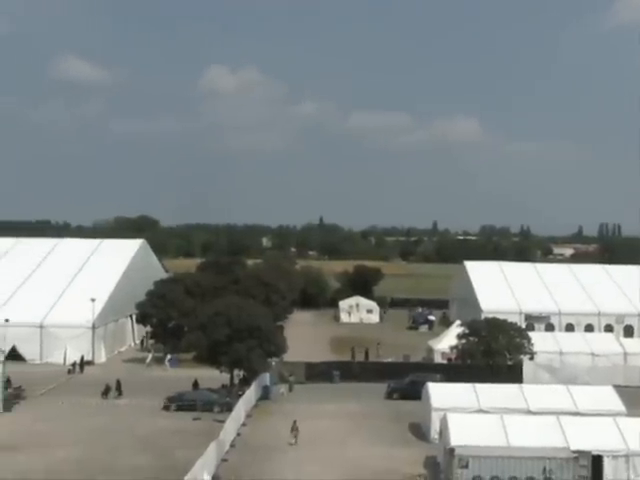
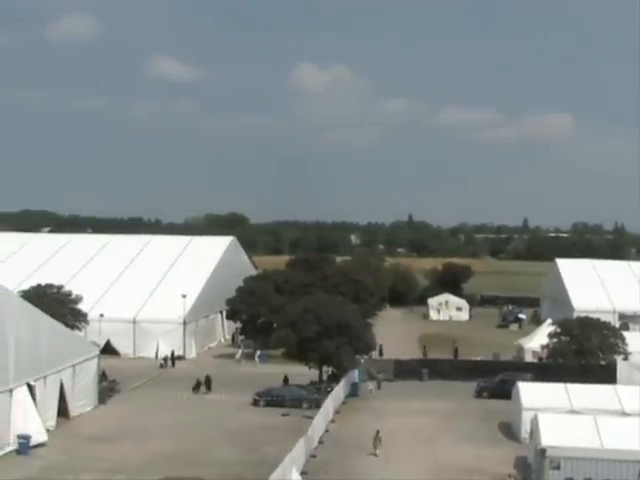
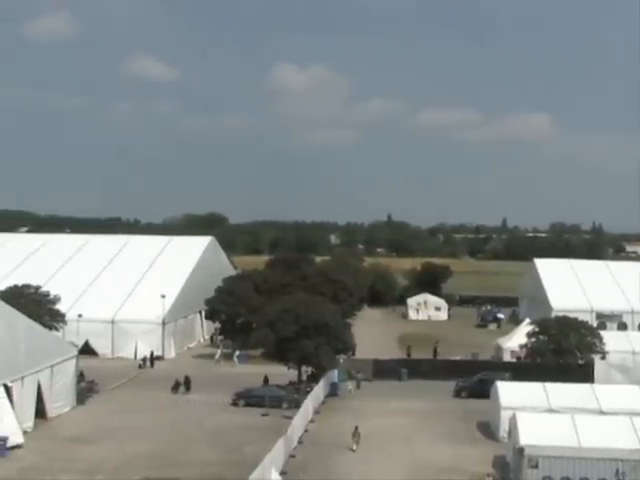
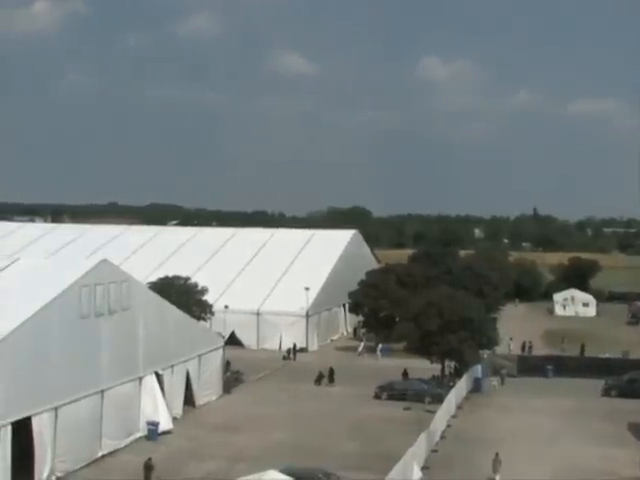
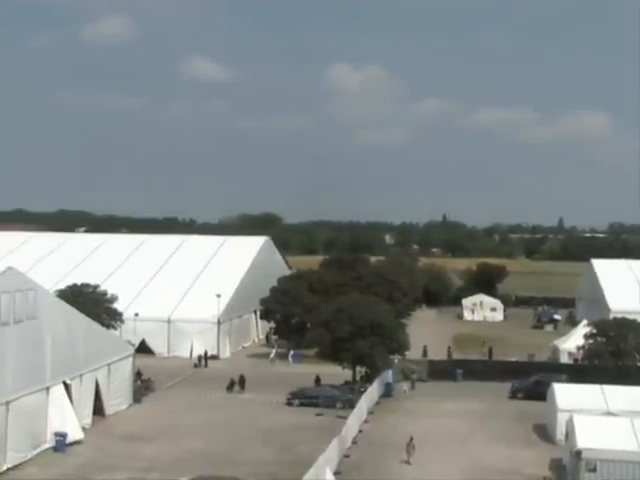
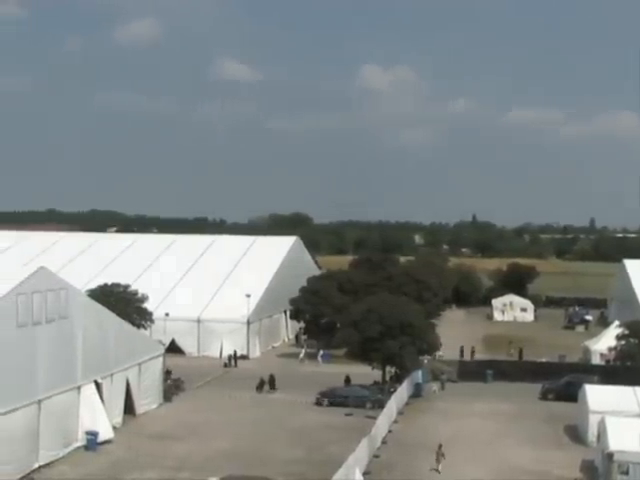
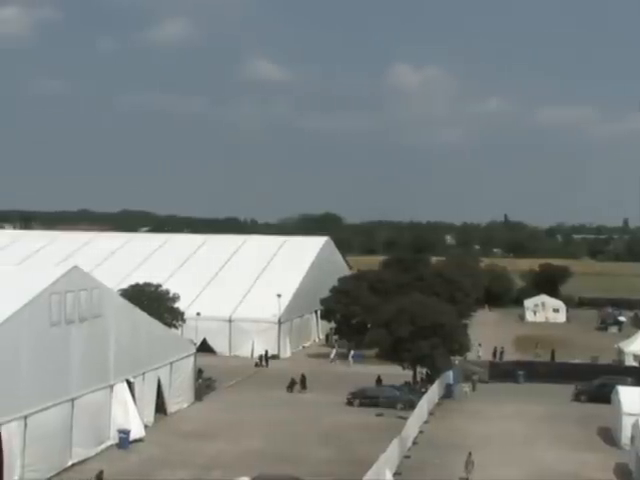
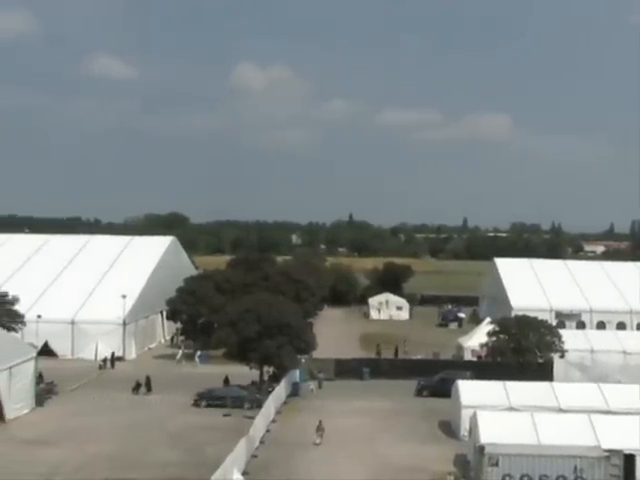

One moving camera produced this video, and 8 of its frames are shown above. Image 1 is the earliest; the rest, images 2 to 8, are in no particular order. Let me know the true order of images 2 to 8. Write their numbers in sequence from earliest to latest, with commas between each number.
8, 3, 2, 5, 6, 7, 4
